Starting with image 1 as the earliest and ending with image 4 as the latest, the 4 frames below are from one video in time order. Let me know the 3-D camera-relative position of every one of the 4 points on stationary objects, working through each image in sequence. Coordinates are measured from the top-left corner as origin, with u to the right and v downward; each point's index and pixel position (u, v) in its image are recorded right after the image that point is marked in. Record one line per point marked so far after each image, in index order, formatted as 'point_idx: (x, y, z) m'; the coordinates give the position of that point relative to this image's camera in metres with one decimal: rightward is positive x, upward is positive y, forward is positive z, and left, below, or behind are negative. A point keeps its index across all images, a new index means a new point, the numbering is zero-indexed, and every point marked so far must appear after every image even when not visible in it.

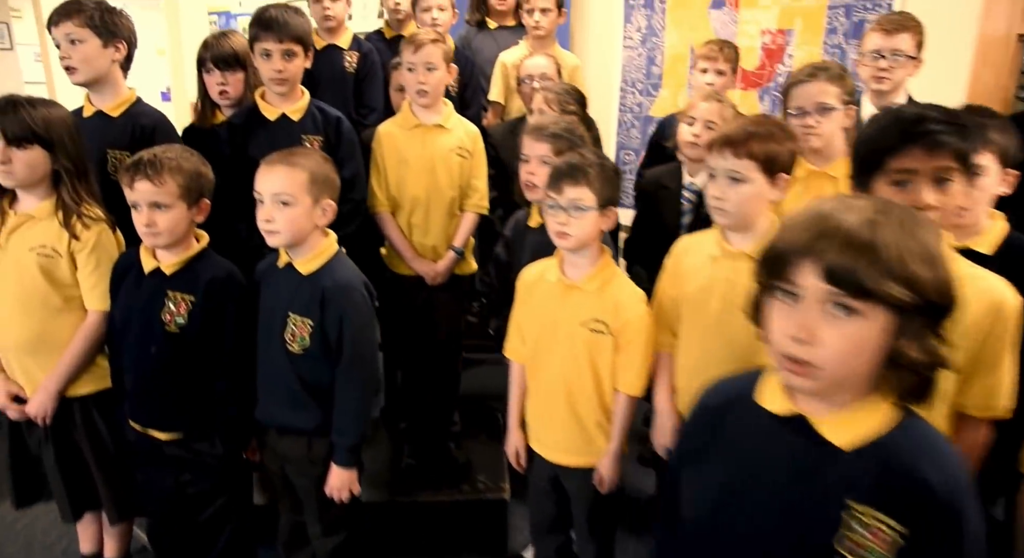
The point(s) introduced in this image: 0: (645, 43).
0: (+0.7, +1.2, +3.4) m
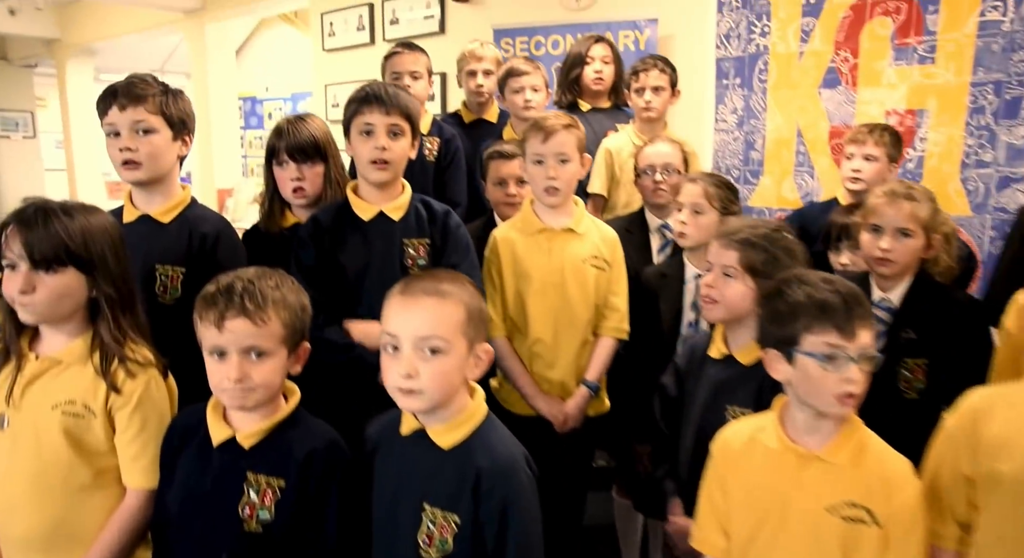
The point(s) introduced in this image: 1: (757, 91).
0: (+1.1, +0.7, +3.1) m
1: (+1.1, +0.8, +3.0) m
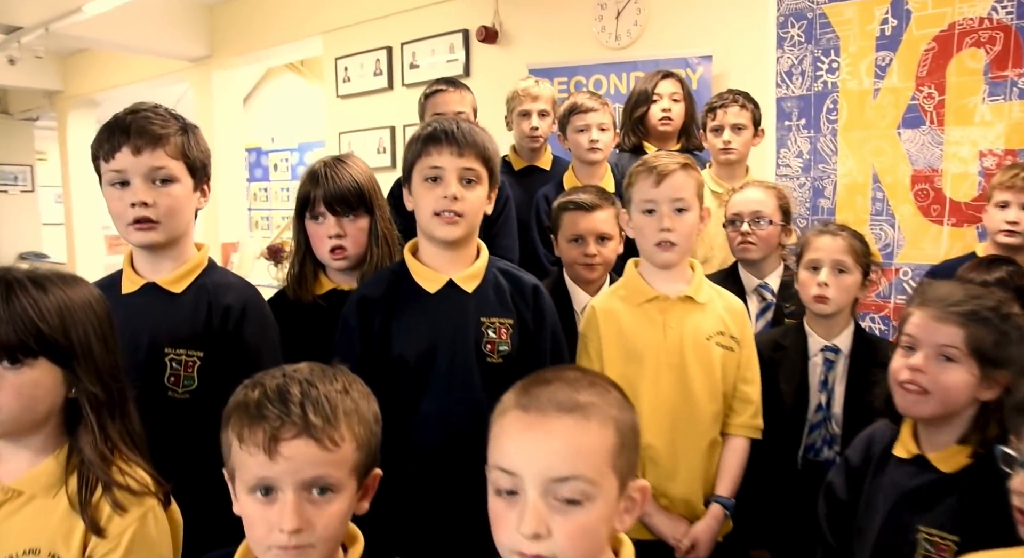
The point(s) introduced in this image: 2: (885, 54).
0: (+1.2, +0.5, +2.8) m
1: (+1.3, +0.6, +2.7) m
2: (+1.4, +0.9, +2.6) m
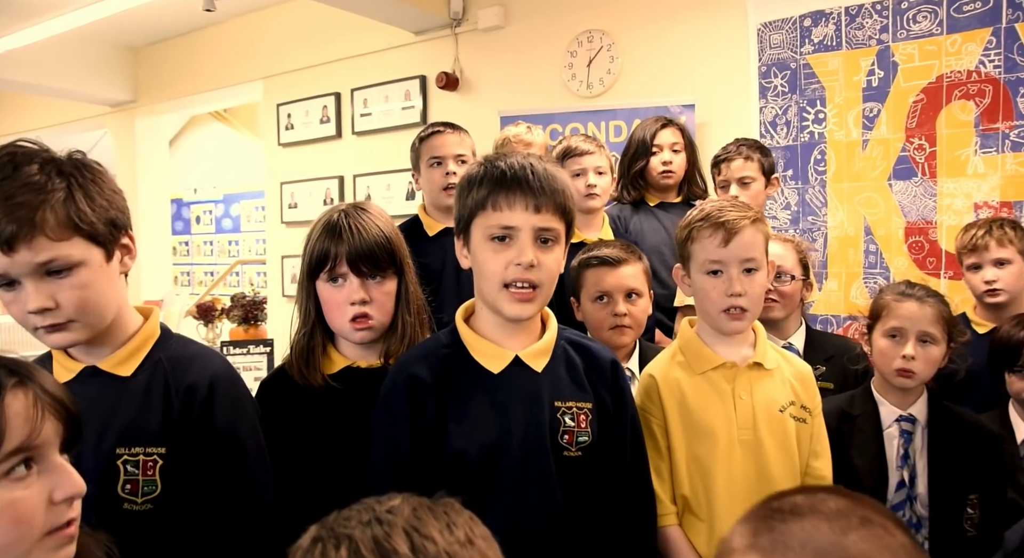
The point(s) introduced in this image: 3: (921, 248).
0: (+1.2, +0.2, +2.7) m
1: (+1.2, +0.4, +2.6) m
2: (+1.4, +0.7, +2.5) m
3: (+1.5, +0.1, +2.5) m
